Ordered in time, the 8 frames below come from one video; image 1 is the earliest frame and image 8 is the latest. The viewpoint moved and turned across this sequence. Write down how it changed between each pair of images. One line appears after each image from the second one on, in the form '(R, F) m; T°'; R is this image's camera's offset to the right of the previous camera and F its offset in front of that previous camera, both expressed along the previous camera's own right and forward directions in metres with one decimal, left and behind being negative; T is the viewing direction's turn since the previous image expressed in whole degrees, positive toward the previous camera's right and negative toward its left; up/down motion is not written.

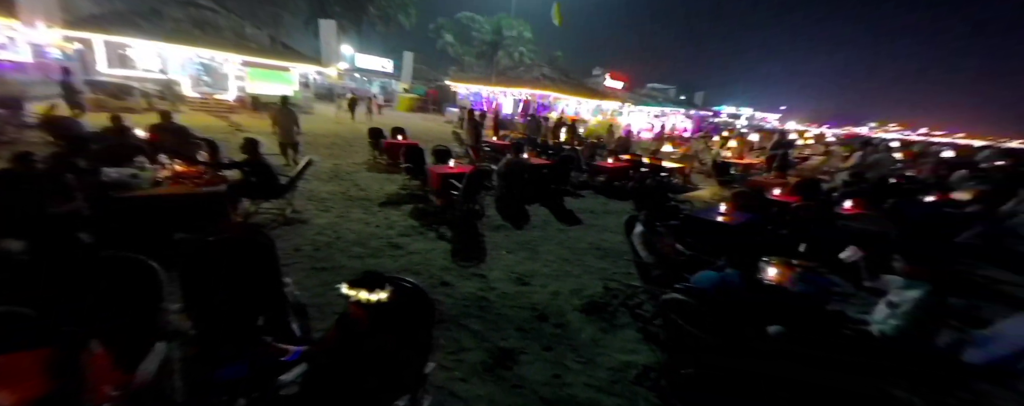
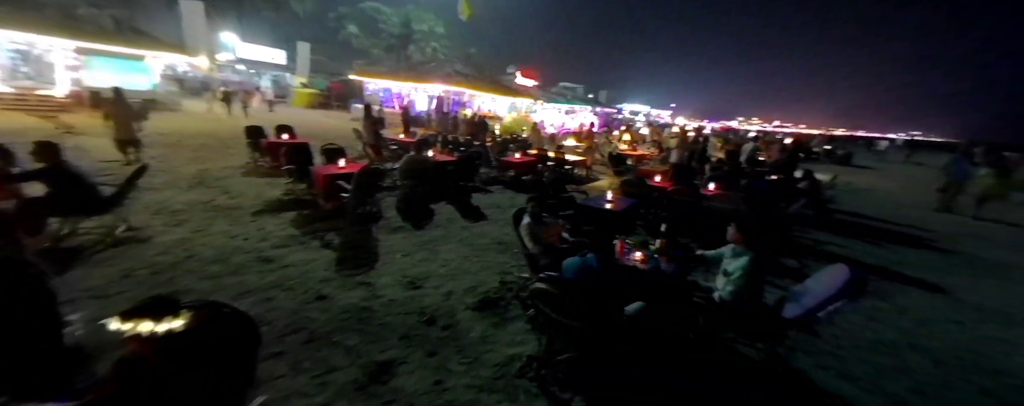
(+0.5, +0.1) m; +12°
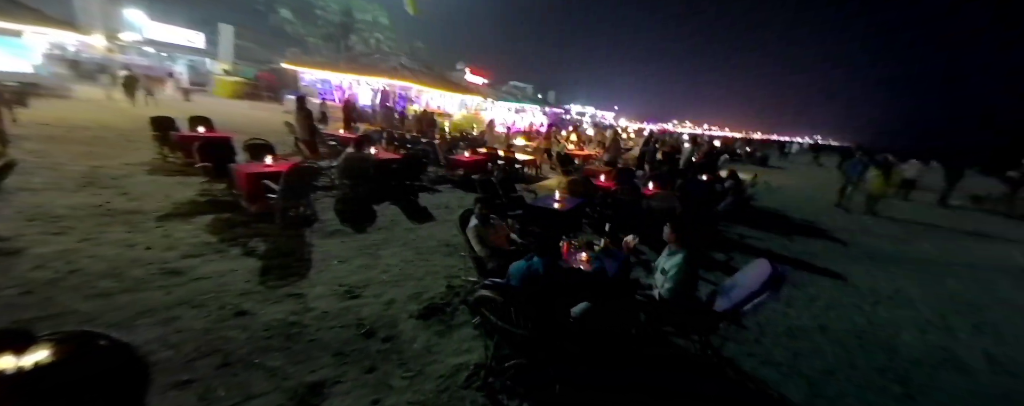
(+0.1, +0.1) m; +8°
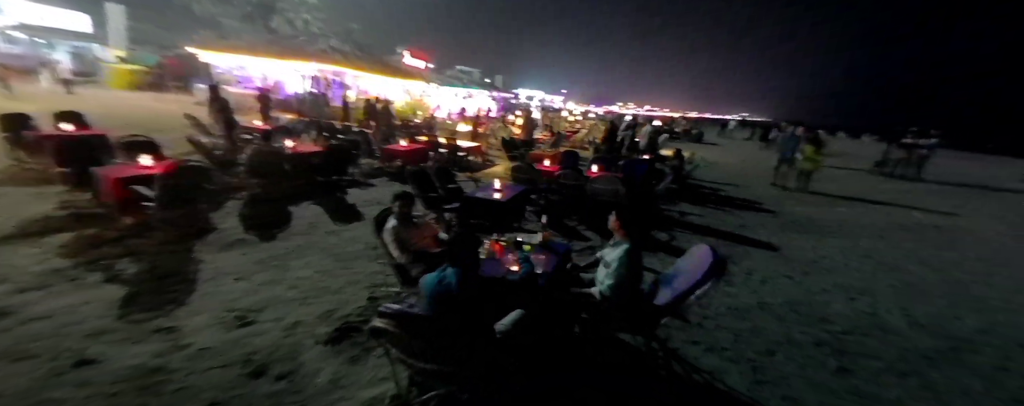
(+0.4, +0.5) m; +7°
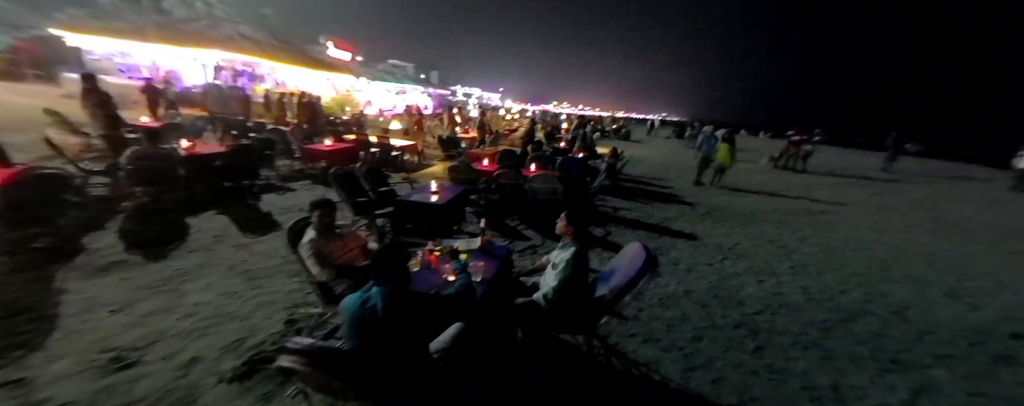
(+0.1, +0.2) m; +10°
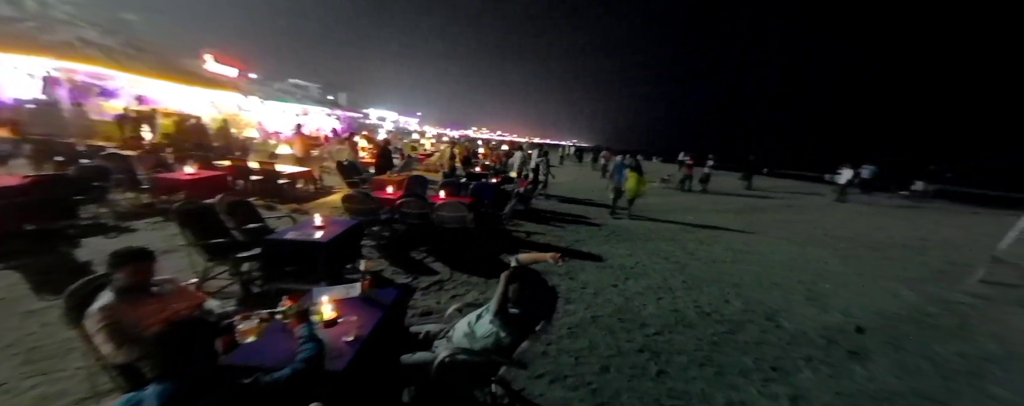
(+0.3, +0.3) m; +12°
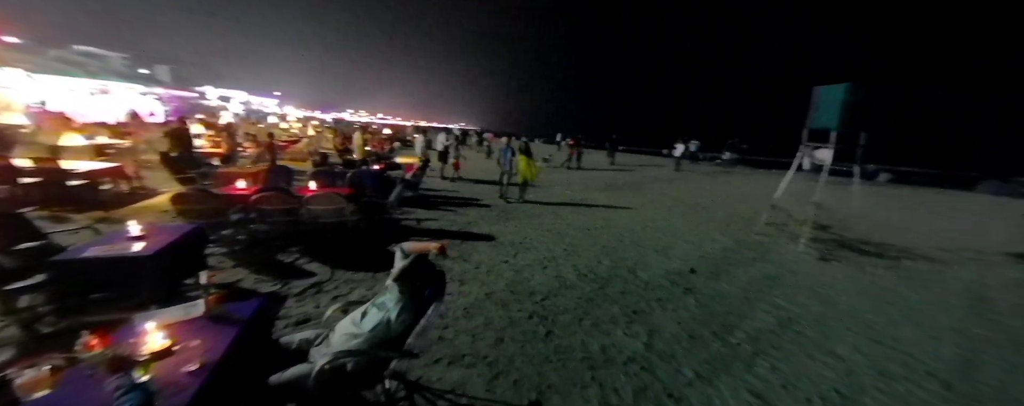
(+0.1, 0.0) m; +17°
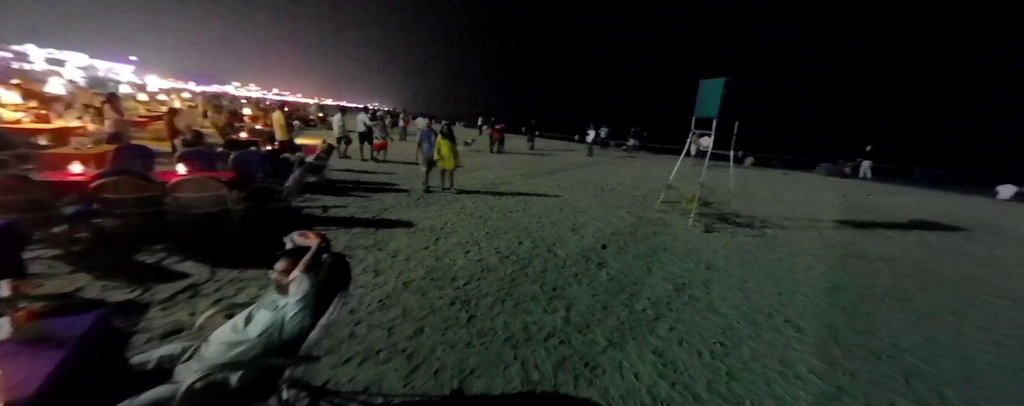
(0.0, +0.1) m; +13°
